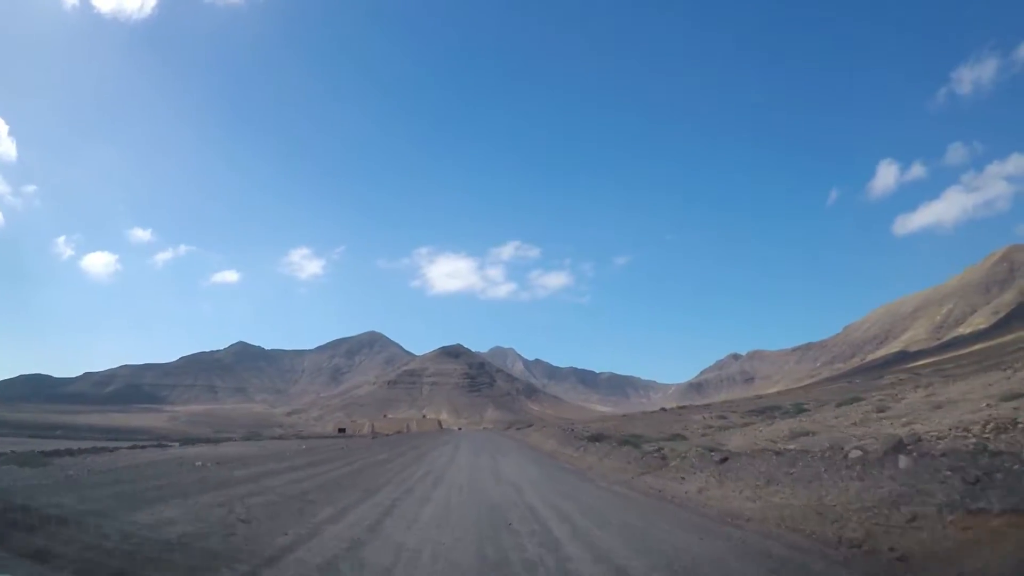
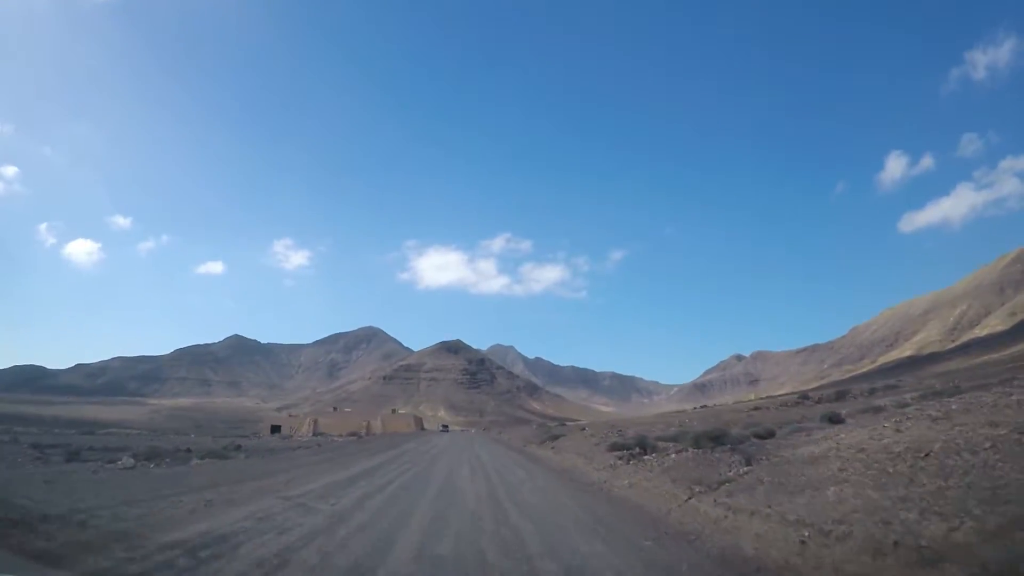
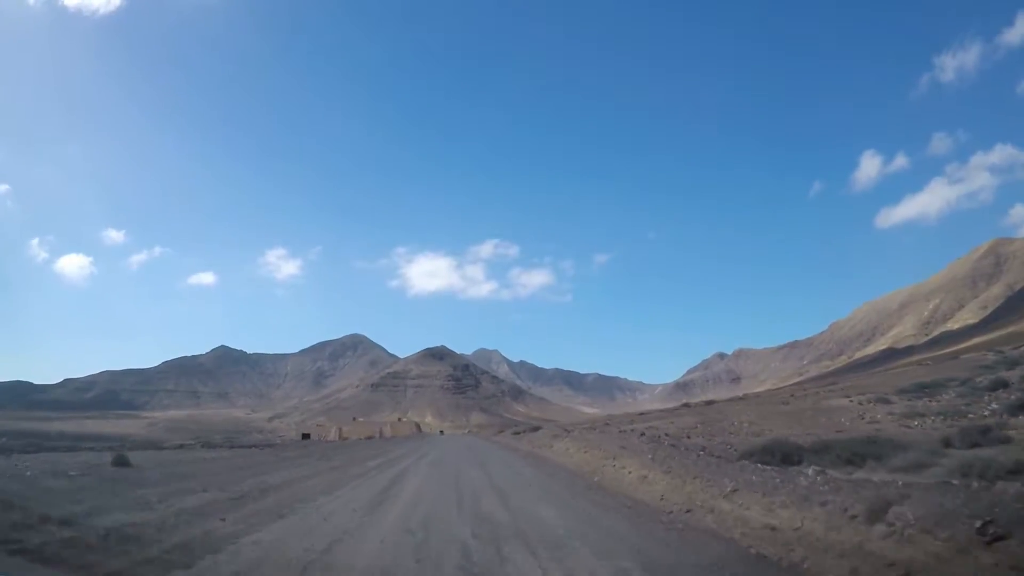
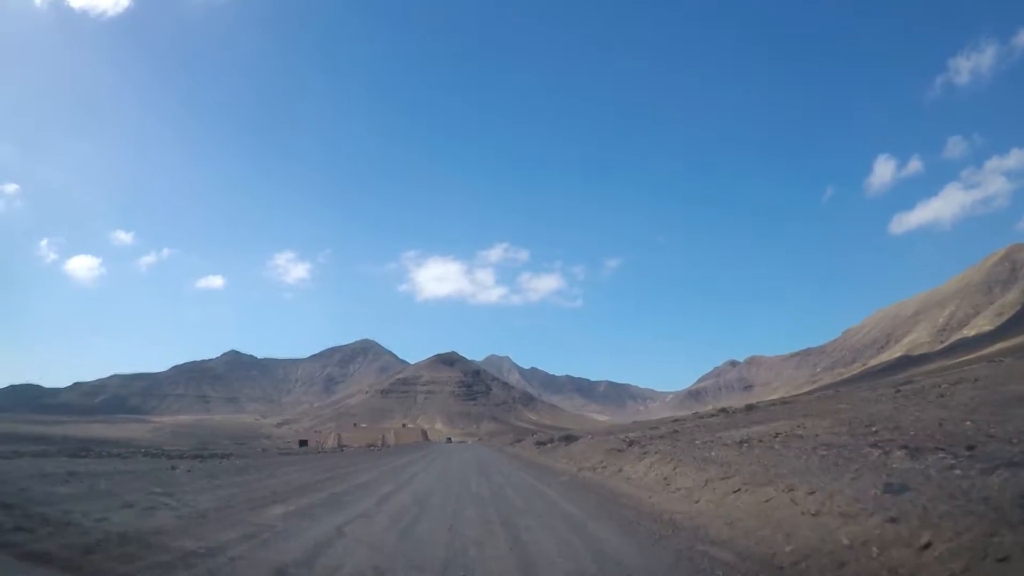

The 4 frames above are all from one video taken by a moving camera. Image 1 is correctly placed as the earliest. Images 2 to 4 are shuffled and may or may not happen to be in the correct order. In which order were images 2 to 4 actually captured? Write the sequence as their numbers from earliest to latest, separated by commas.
3, 4, 2
